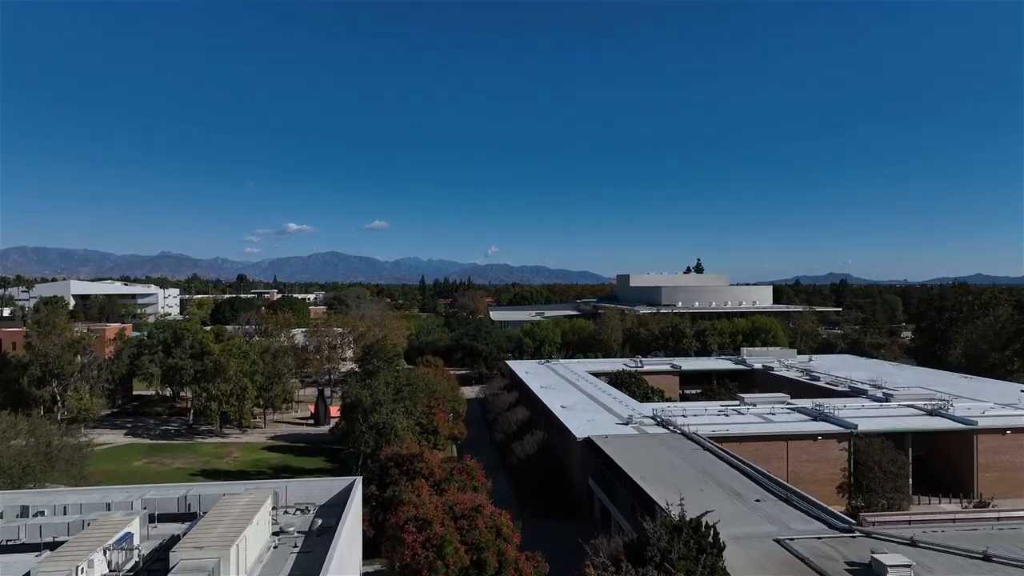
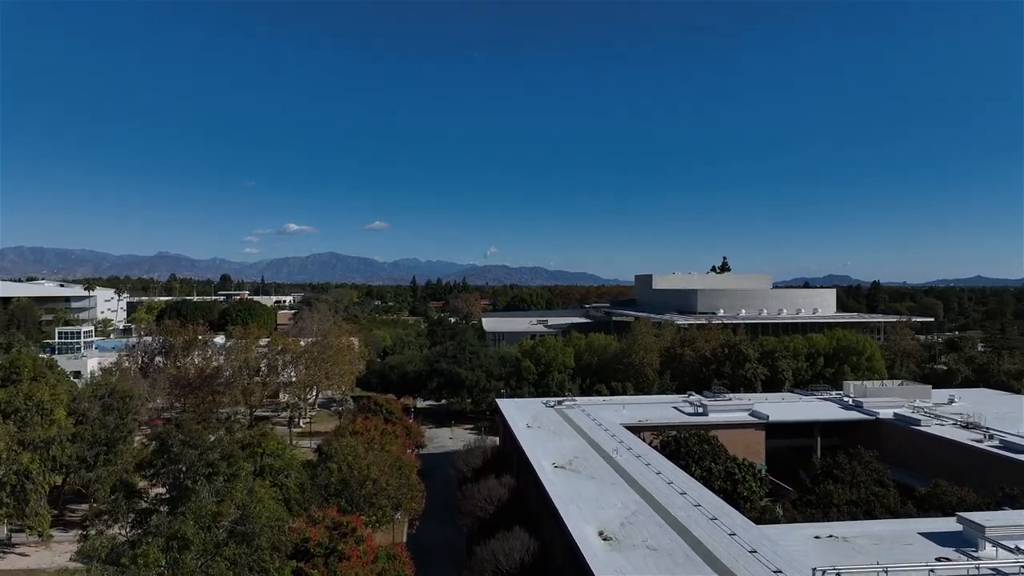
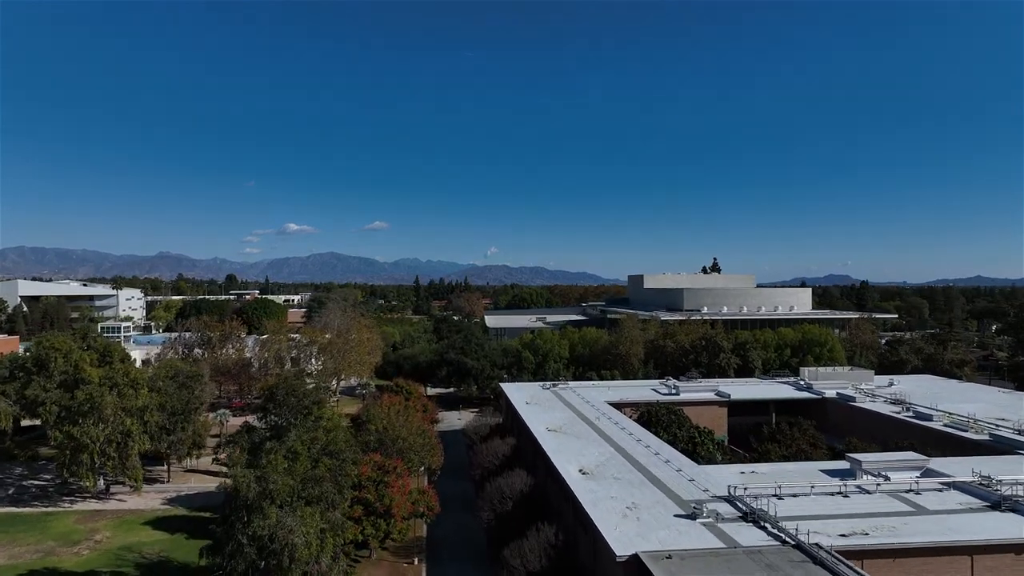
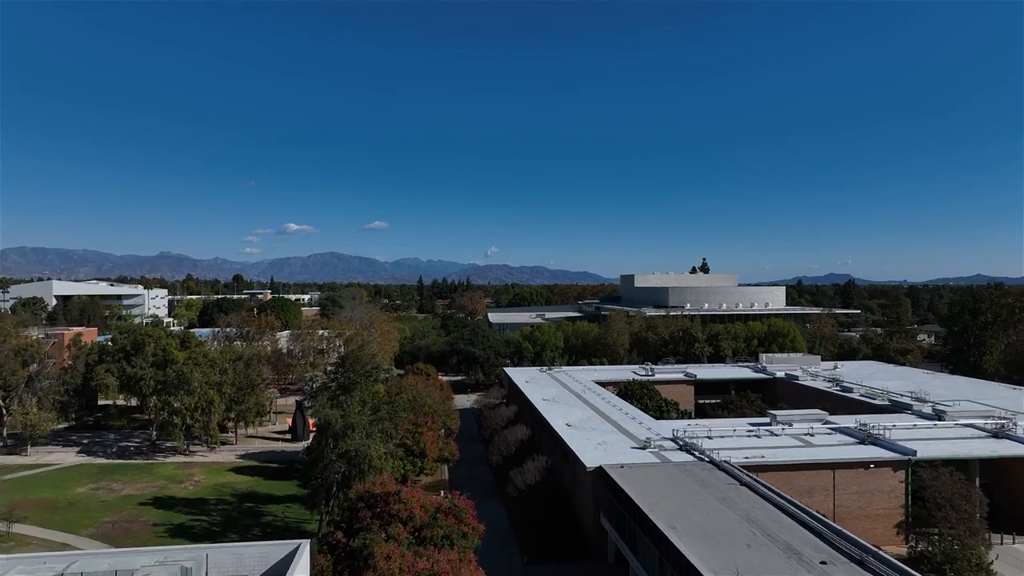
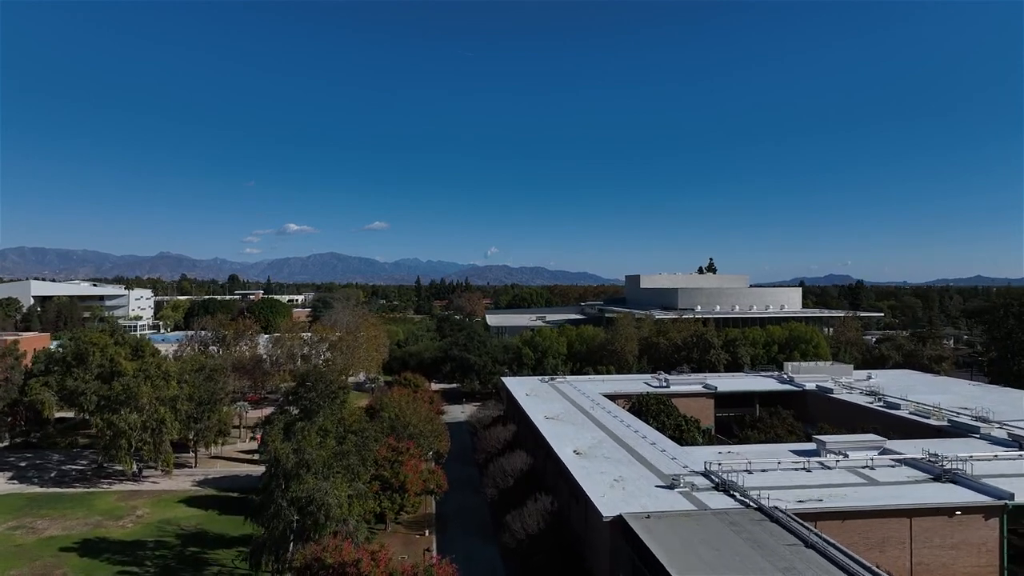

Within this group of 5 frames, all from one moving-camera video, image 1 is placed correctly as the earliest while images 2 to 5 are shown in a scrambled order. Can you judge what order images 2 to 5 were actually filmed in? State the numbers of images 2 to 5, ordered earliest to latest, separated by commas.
4, 5, 3, 2
